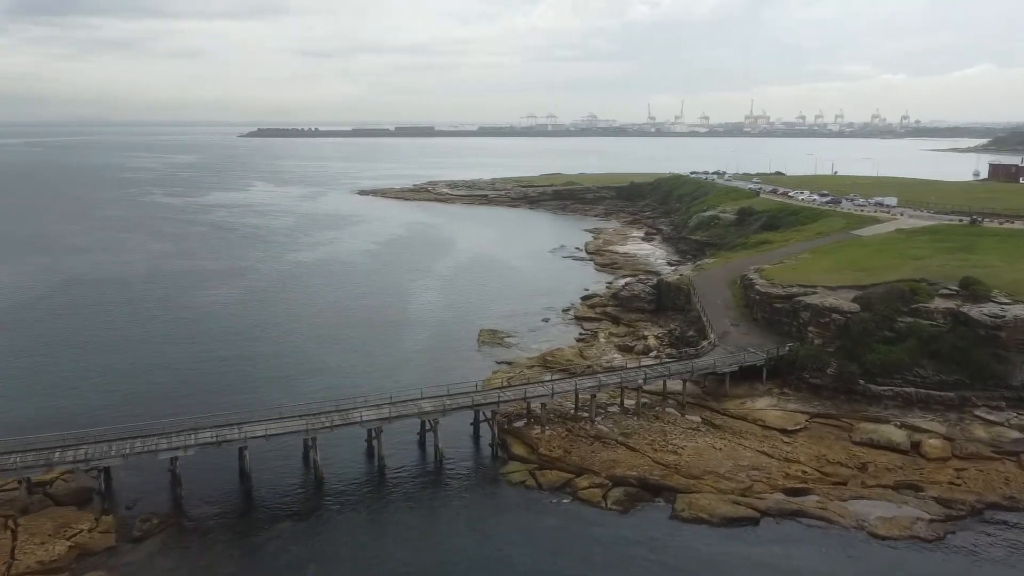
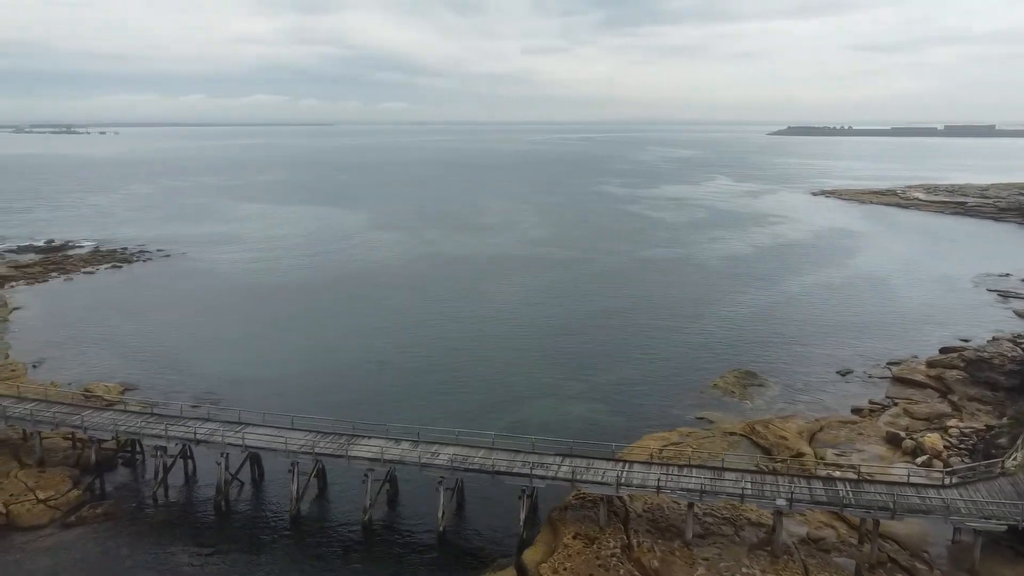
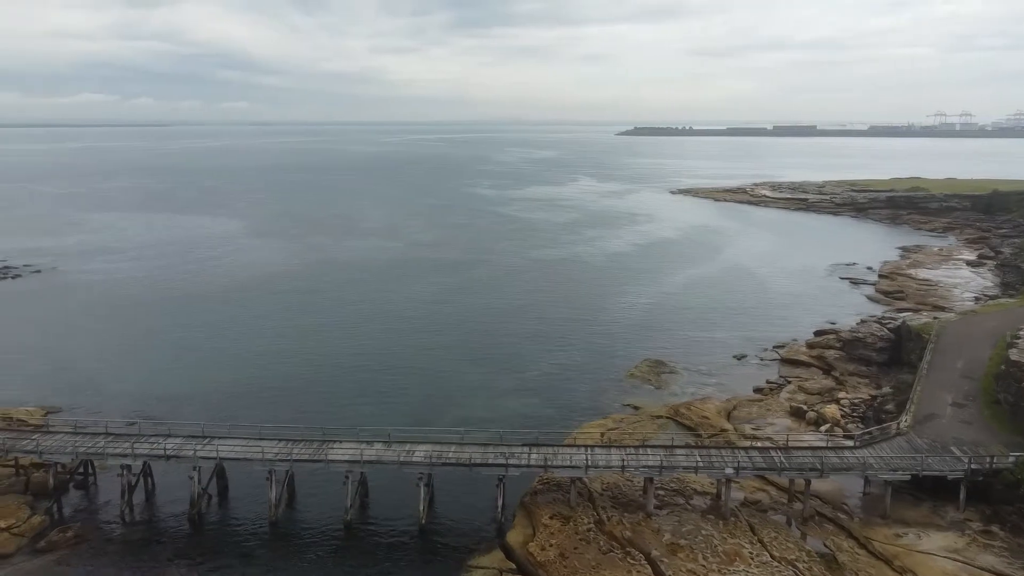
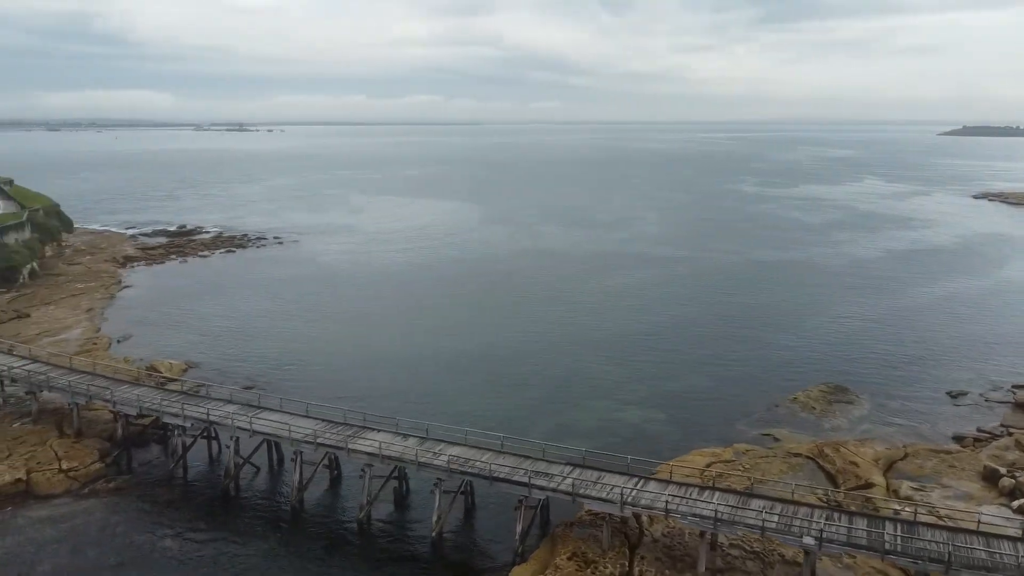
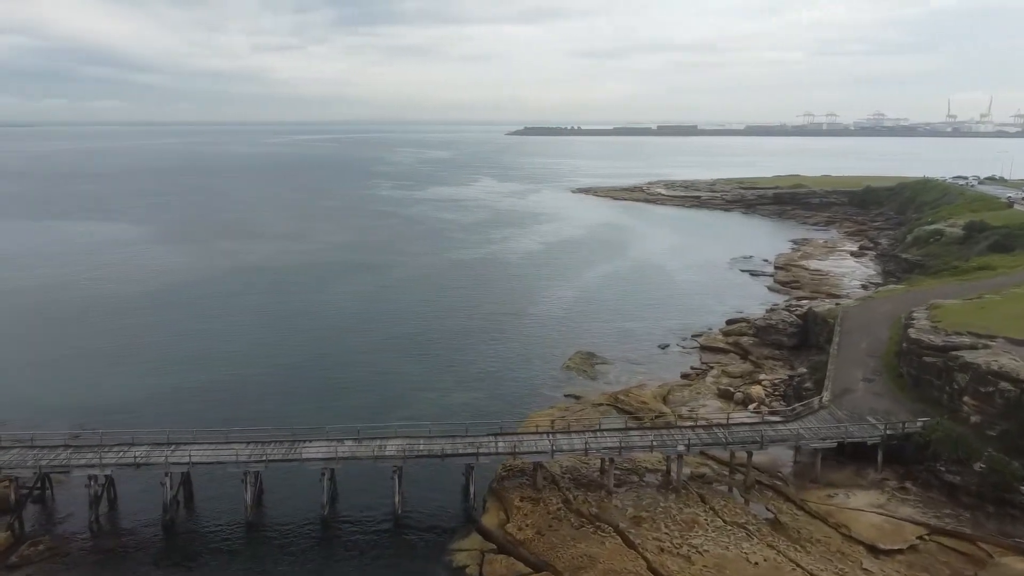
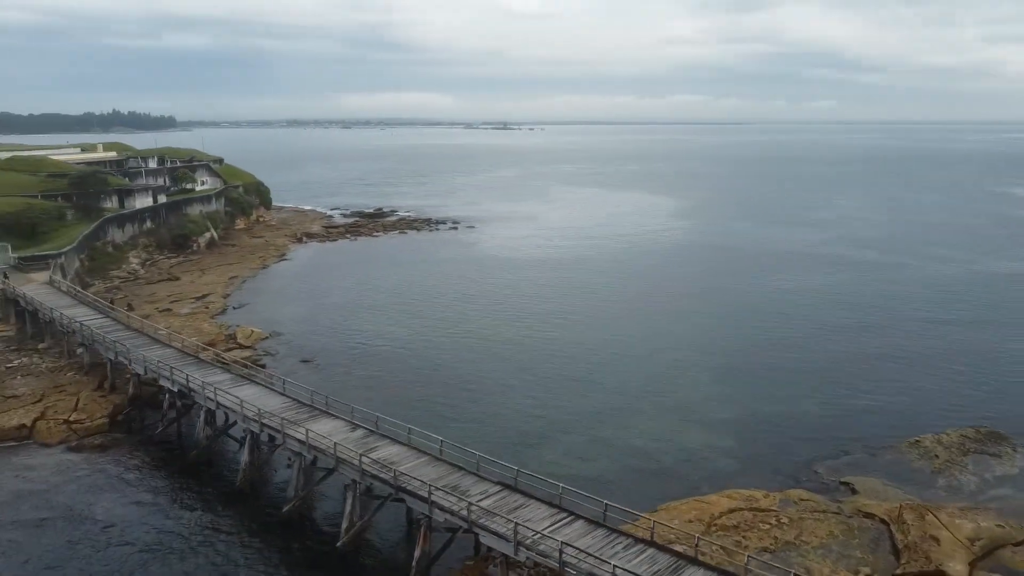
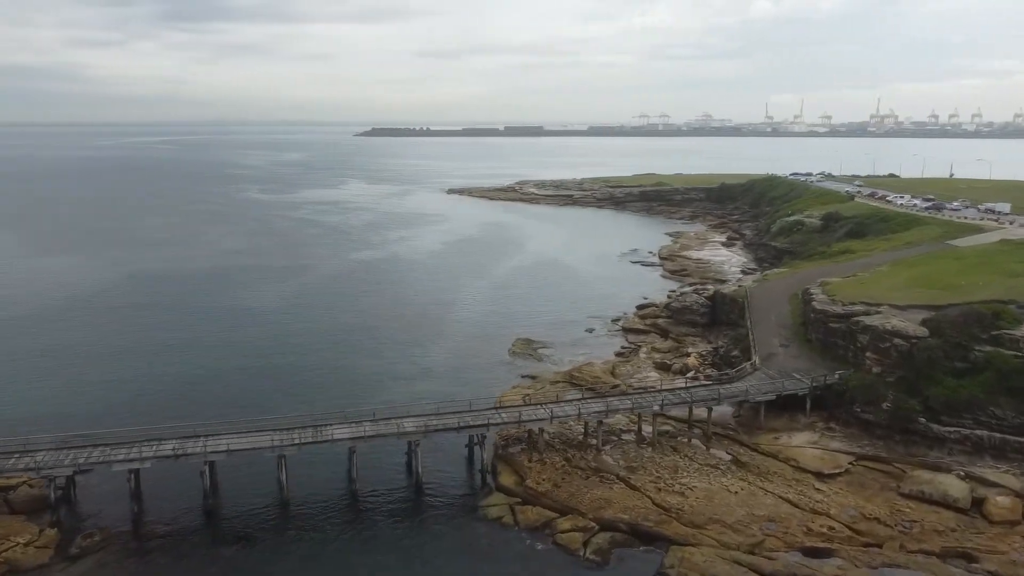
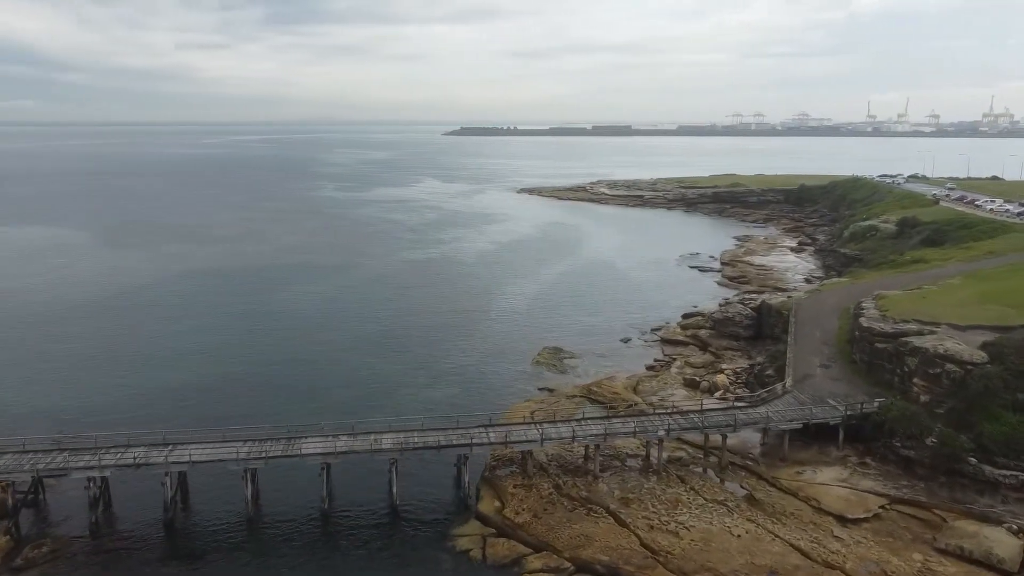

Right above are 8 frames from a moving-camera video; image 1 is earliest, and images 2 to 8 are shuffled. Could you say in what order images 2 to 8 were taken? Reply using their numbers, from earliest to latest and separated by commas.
7, 8, 5, 3, 2, 4, 6
